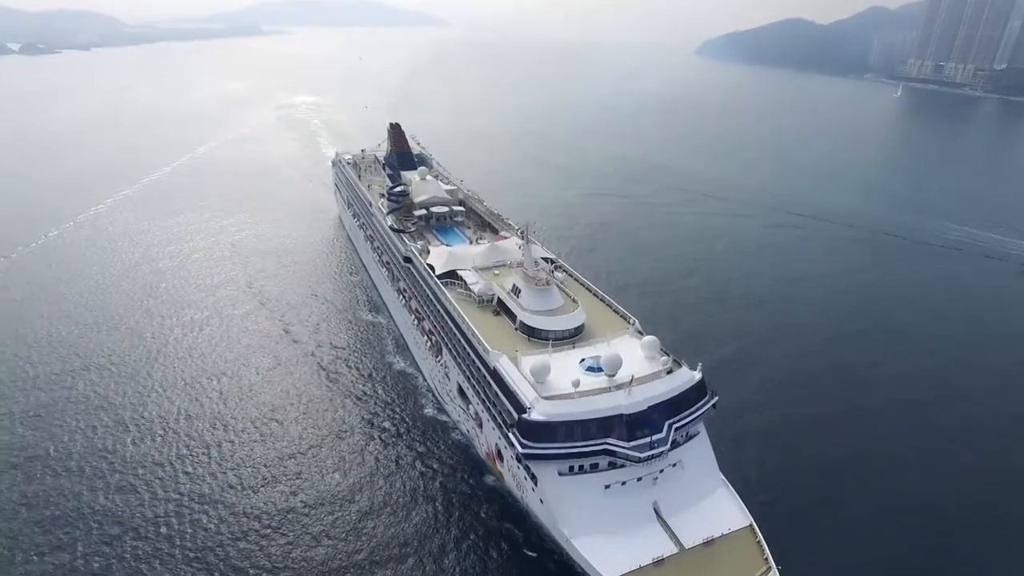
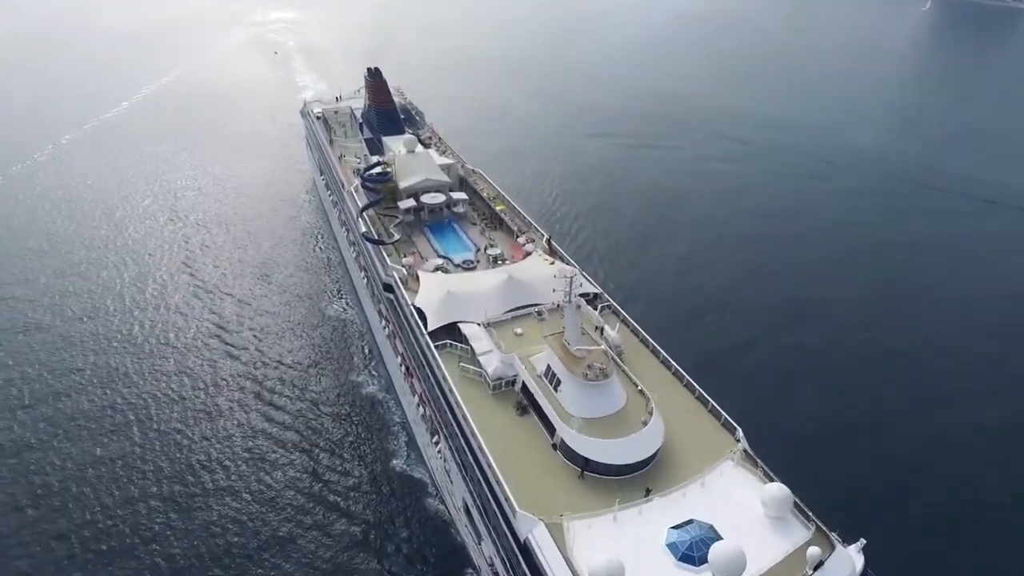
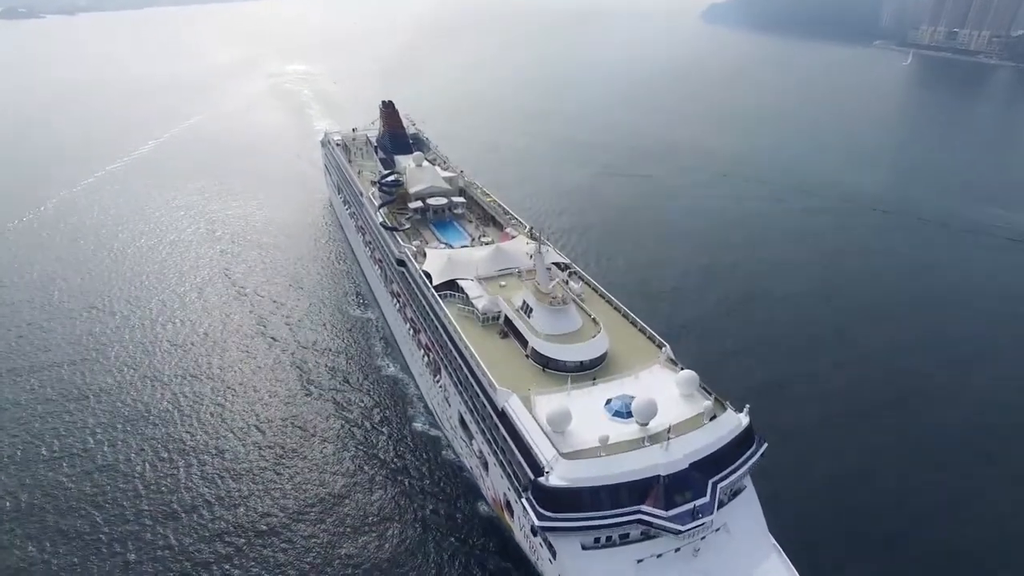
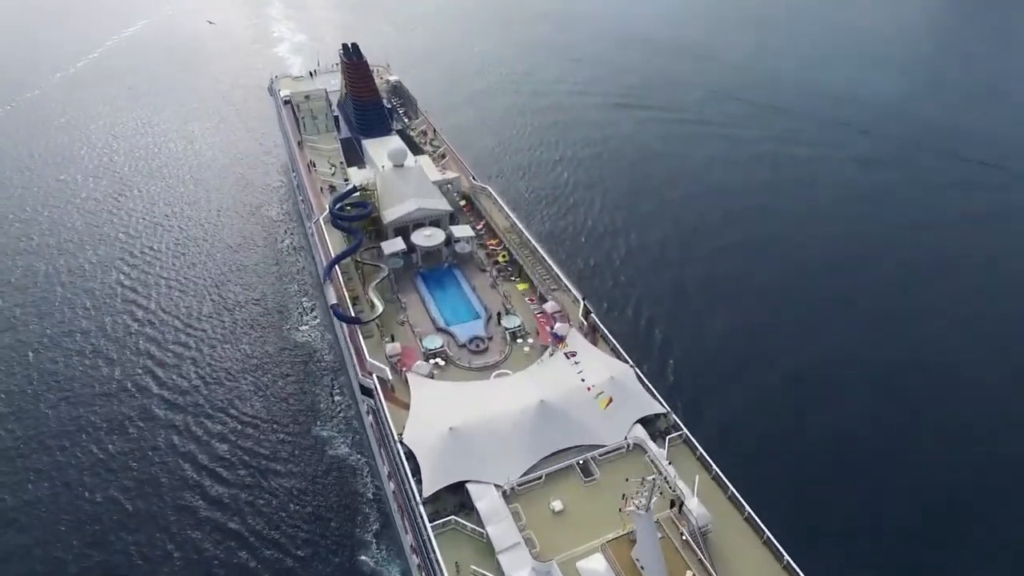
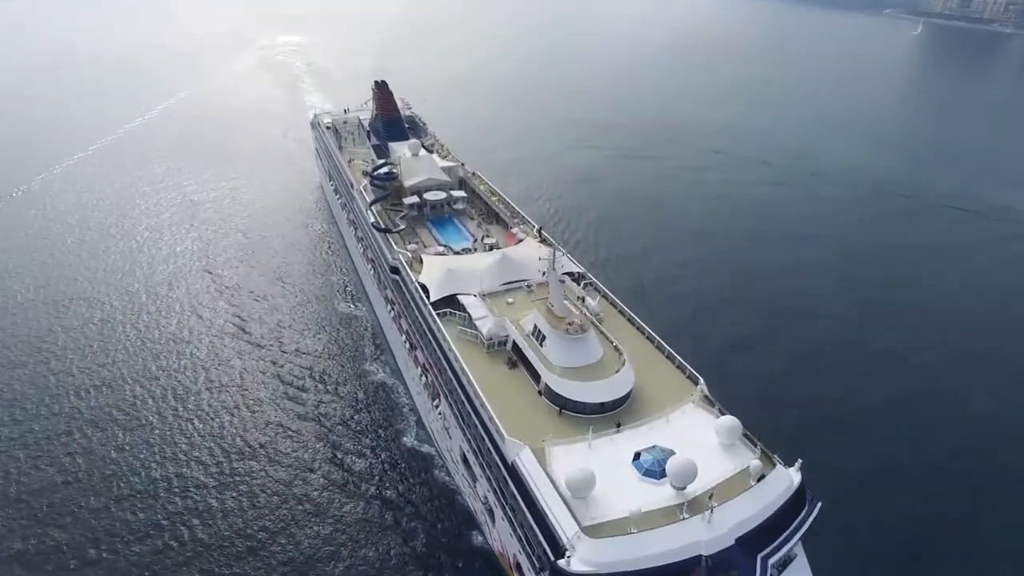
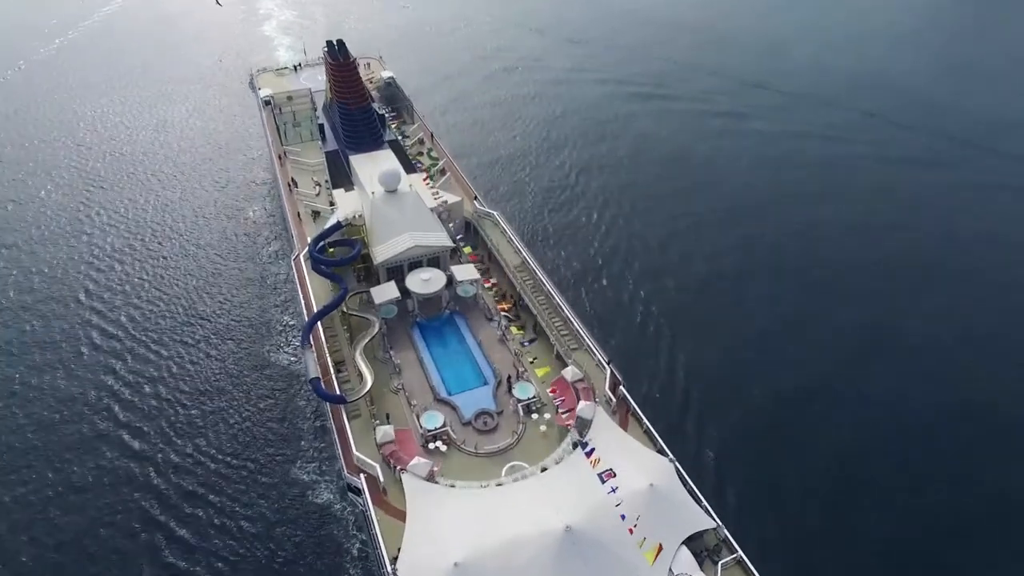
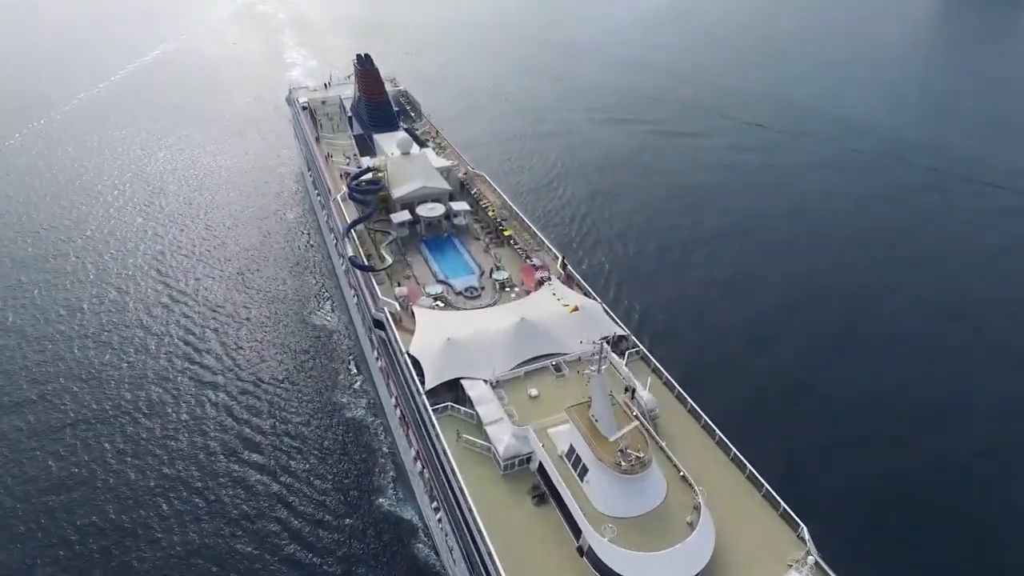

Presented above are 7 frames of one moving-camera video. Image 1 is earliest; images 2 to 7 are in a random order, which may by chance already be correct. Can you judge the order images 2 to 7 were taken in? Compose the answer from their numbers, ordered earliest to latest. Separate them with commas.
3, 5, 2, 7, 4, 6
